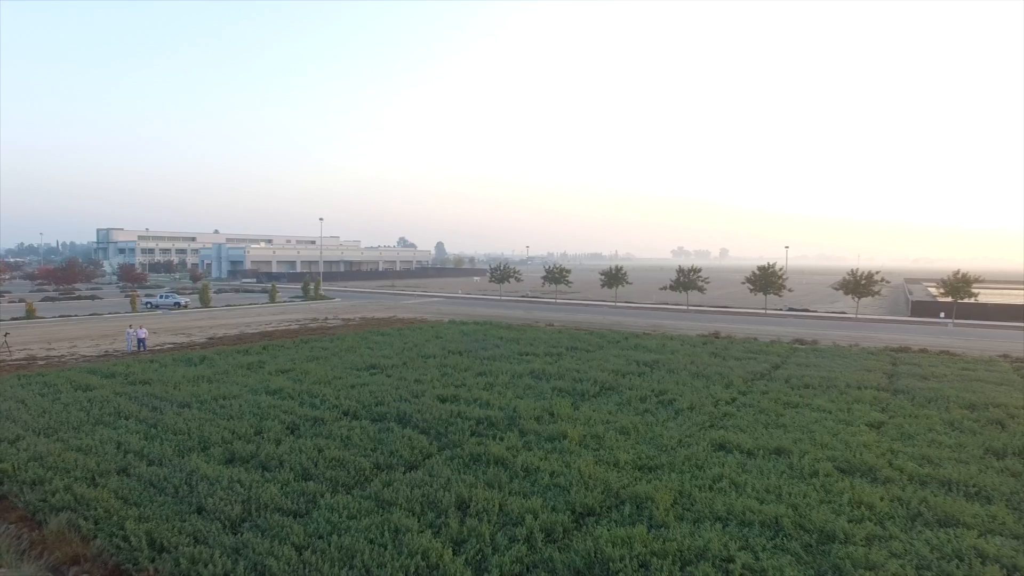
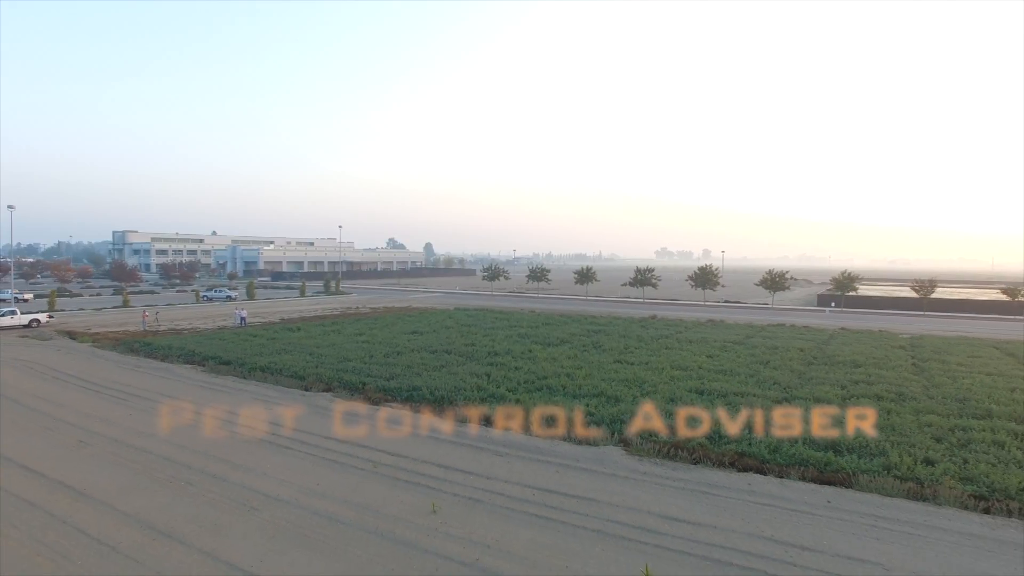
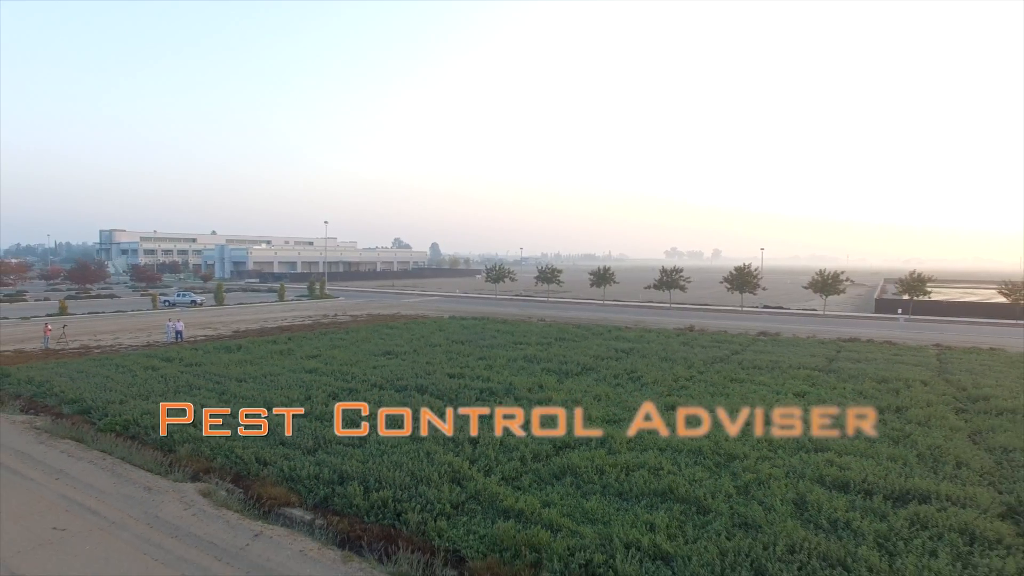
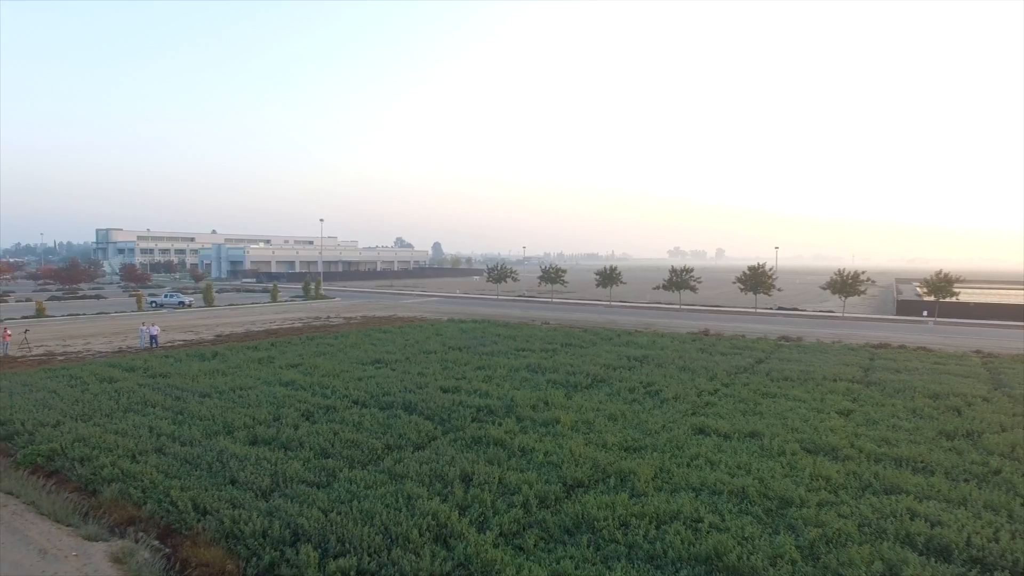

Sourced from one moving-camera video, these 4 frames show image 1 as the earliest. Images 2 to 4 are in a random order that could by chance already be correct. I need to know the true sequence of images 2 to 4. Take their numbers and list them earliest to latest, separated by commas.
4, 3, 2
